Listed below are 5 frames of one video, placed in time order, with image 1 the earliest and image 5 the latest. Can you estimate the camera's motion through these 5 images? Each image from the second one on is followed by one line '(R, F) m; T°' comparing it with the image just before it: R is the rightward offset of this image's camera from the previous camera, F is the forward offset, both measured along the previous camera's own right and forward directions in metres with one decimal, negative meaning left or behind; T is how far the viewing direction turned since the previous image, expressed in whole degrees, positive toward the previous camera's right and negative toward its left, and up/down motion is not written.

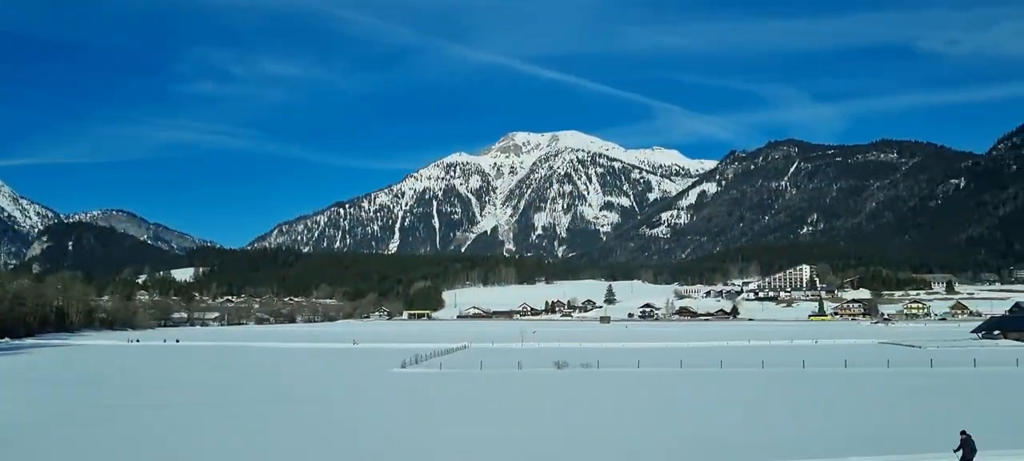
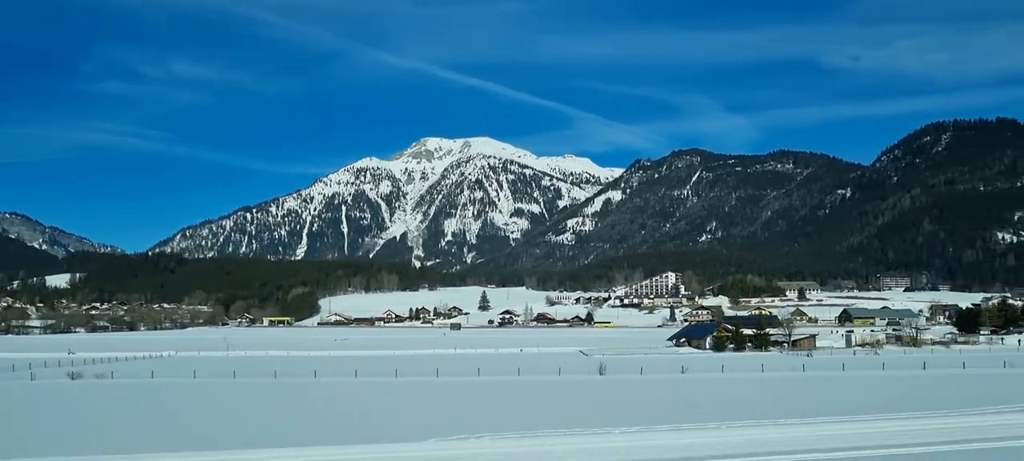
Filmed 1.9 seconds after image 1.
(+9.7, -0.5) m; +5°
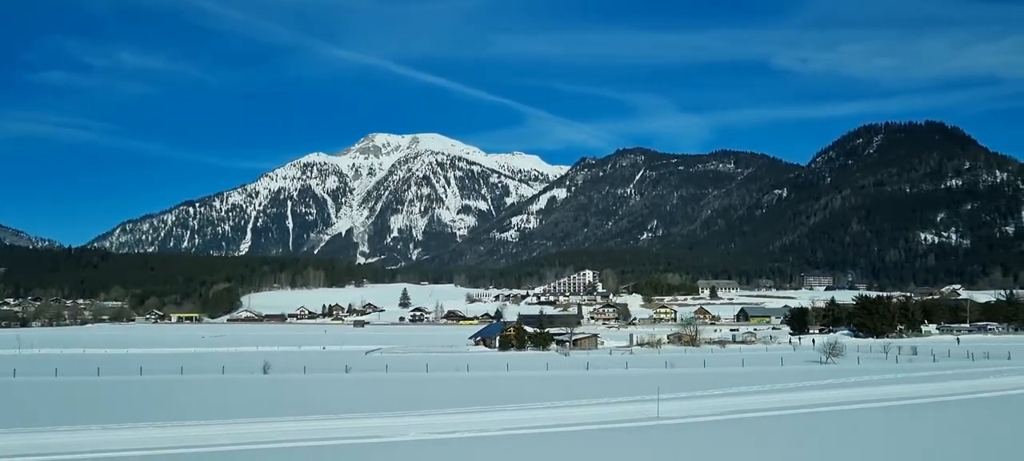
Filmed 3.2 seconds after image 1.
(+6.9, -0.2) m; +3°
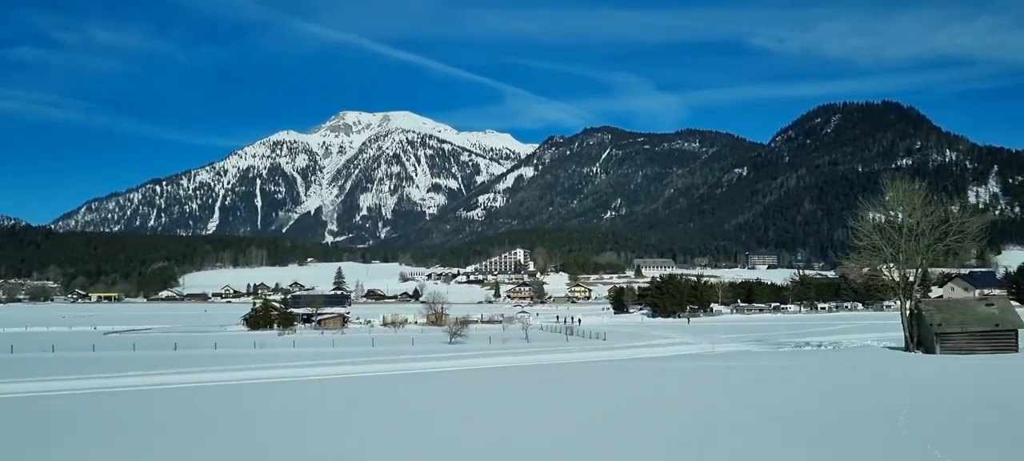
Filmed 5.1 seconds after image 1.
(+9.5, -0.3) m; +1°
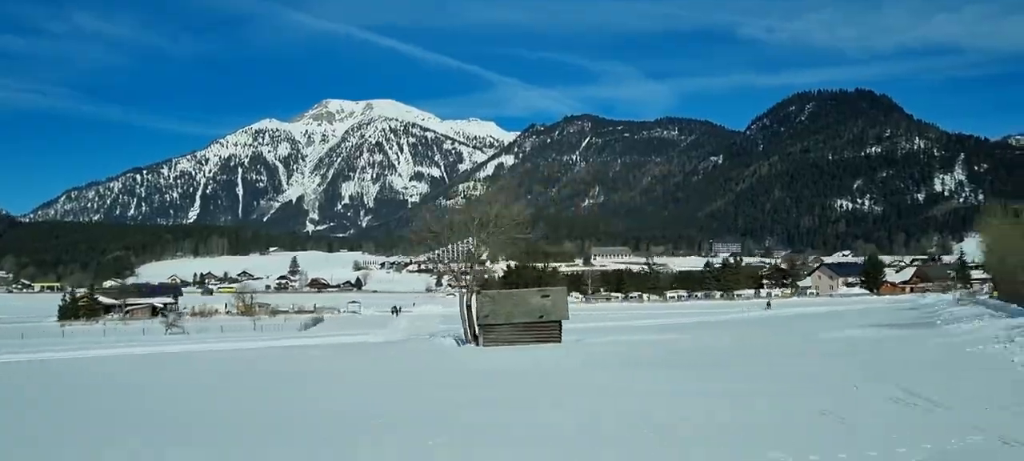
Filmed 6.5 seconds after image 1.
(+7.4, -0.1) m; +1°
